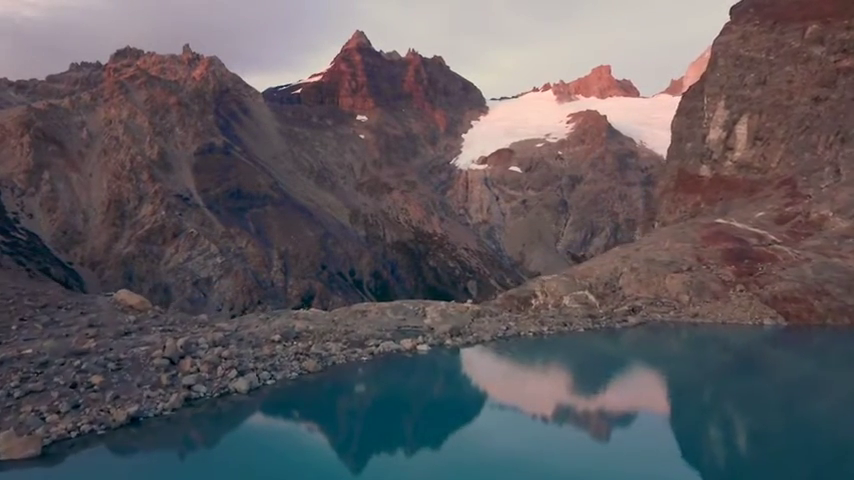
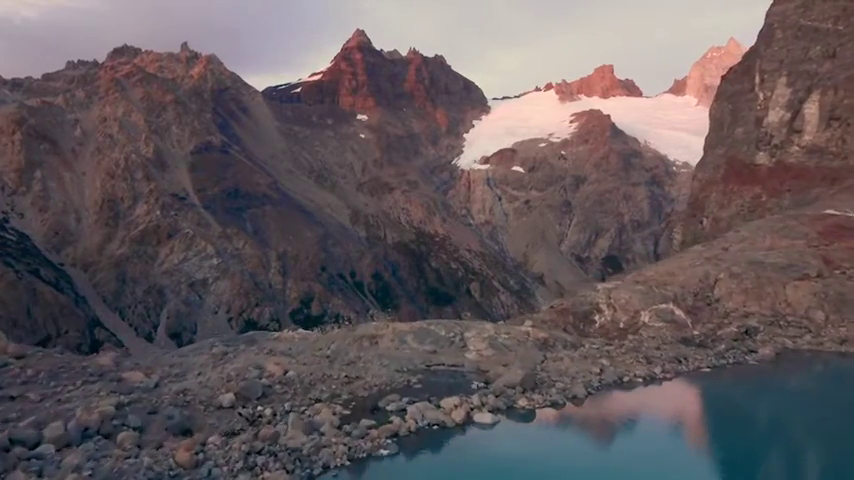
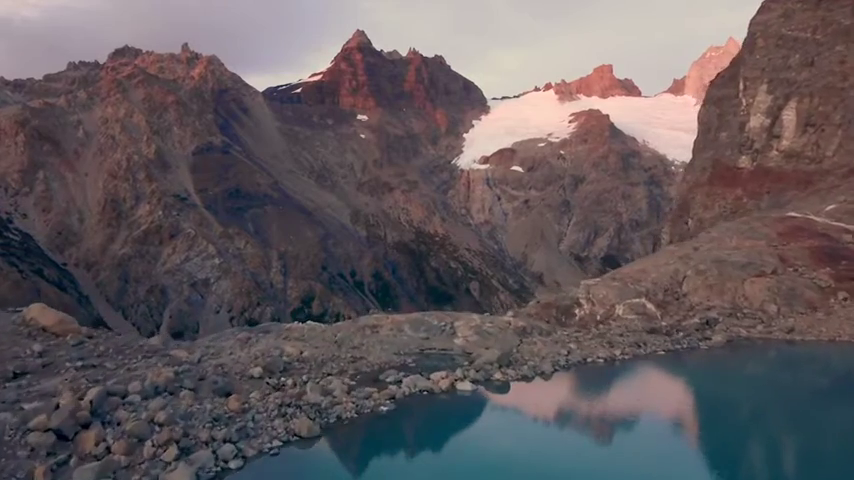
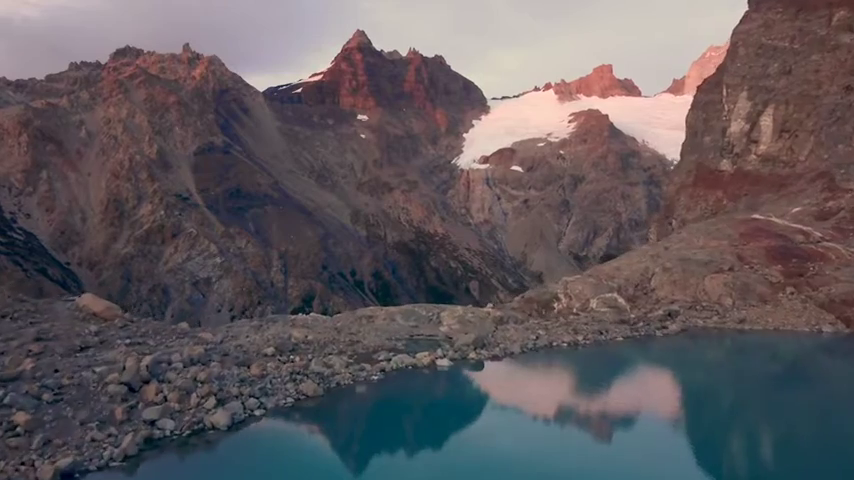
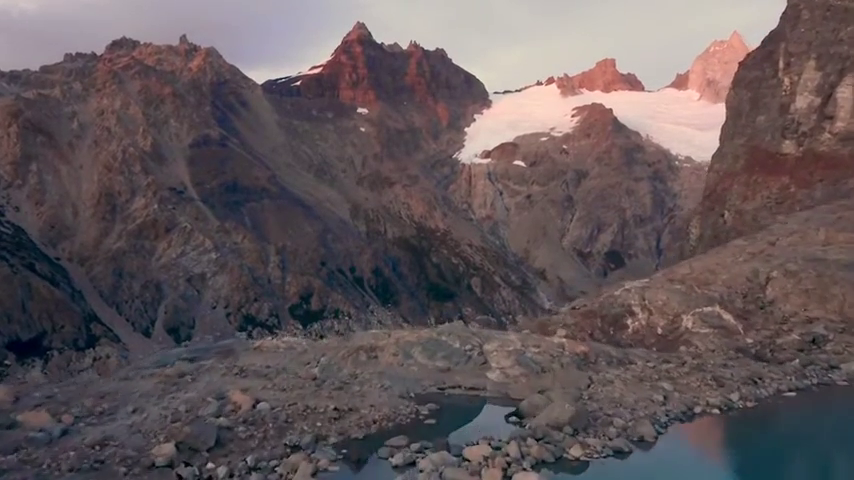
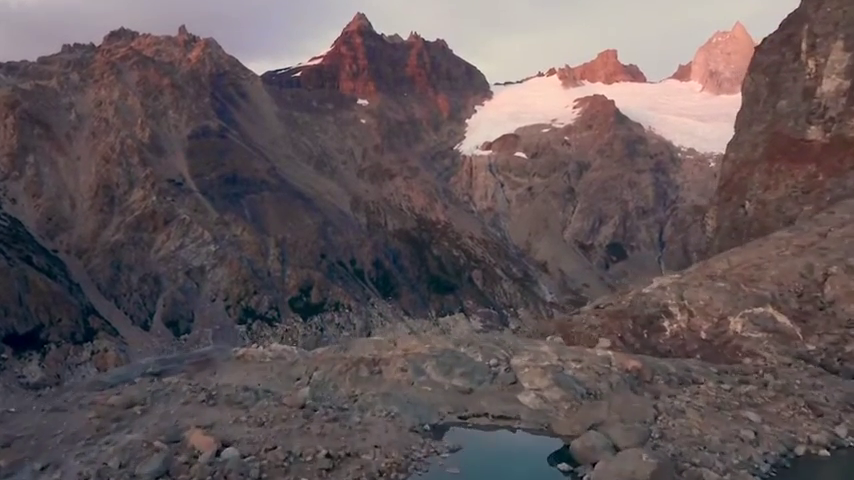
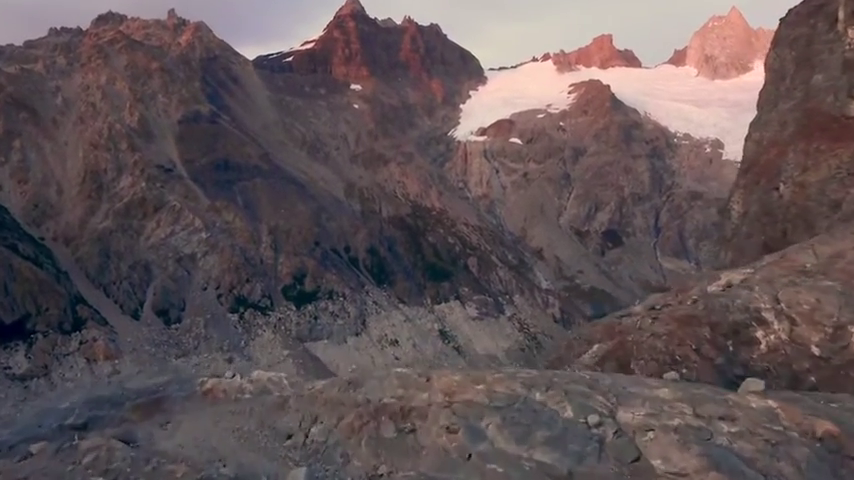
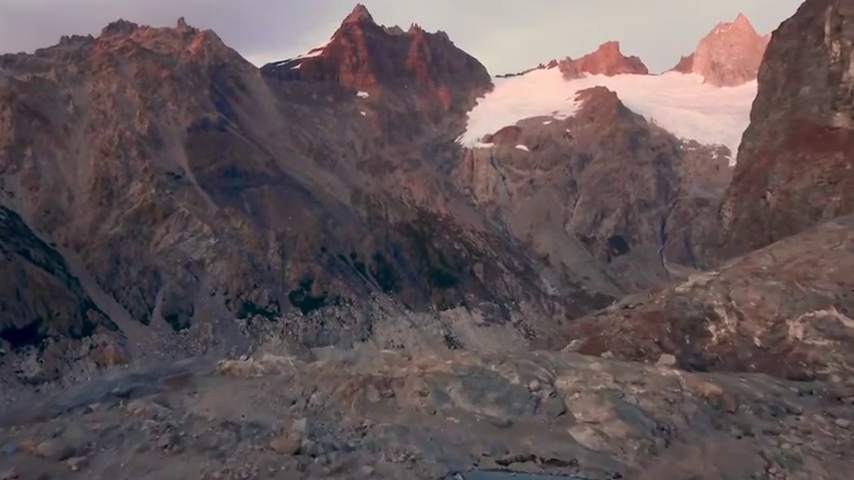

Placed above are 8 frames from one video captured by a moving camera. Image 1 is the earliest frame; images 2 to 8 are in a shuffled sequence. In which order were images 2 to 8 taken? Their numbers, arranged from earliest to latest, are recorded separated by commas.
4, 3, 2, 5, 6, 8, 7
